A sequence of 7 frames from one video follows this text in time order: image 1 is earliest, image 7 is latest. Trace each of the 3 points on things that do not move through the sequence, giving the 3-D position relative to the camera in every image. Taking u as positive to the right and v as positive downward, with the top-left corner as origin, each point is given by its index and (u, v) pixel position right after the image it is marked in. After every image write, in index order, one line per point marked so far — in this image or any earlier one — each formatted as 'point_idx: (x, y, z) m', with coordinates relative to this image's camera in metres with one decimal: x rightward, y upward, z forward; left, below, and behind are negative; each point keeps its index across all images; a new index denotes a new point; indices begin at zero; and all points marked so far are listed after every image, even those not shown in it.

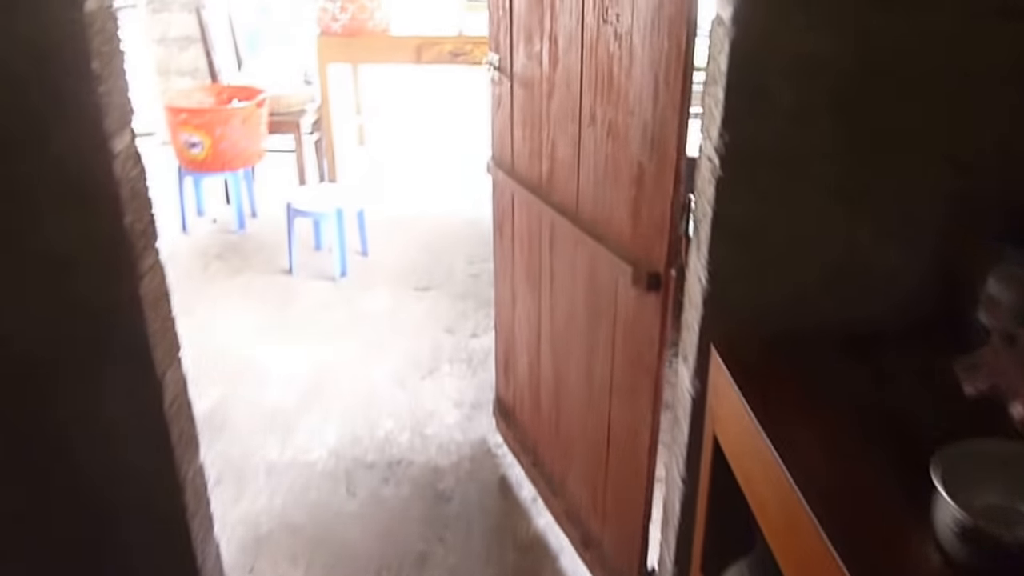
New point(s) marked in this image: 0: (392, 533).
0: (-0.3, -0.6, +2.0) m
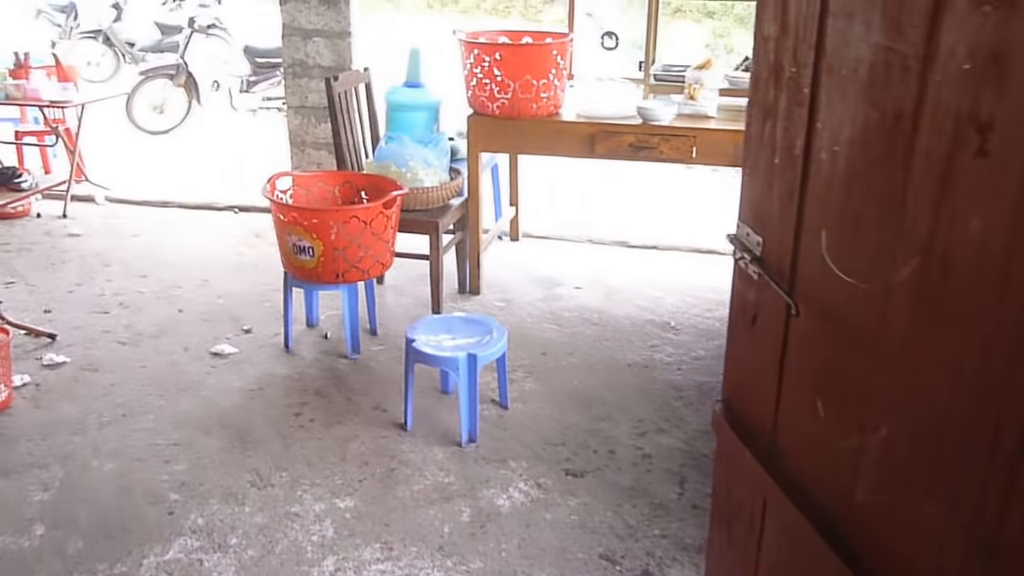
0: (0.0, -1.0, +1.1) m
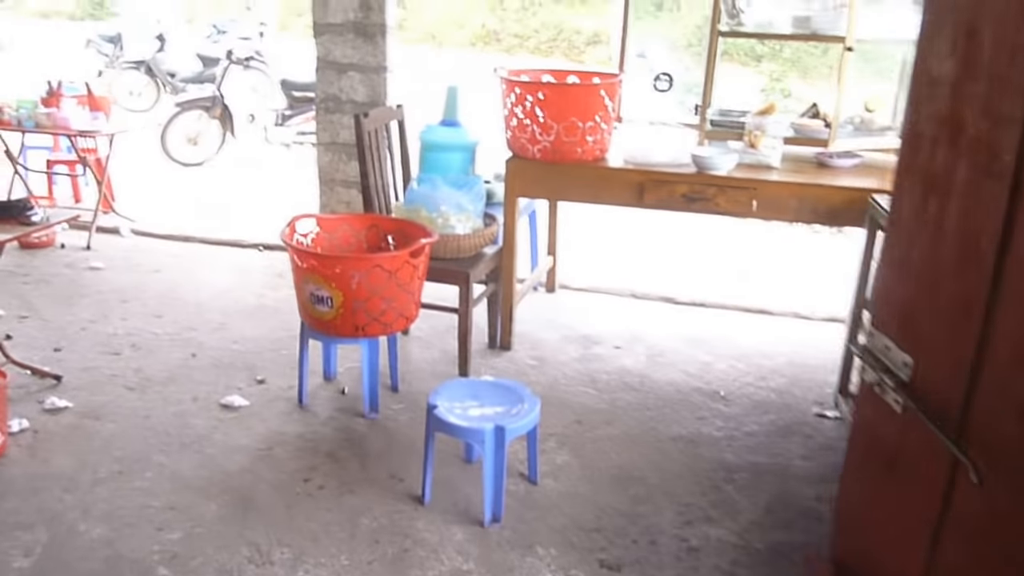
0: (0.0, -1.1, +0.9) m
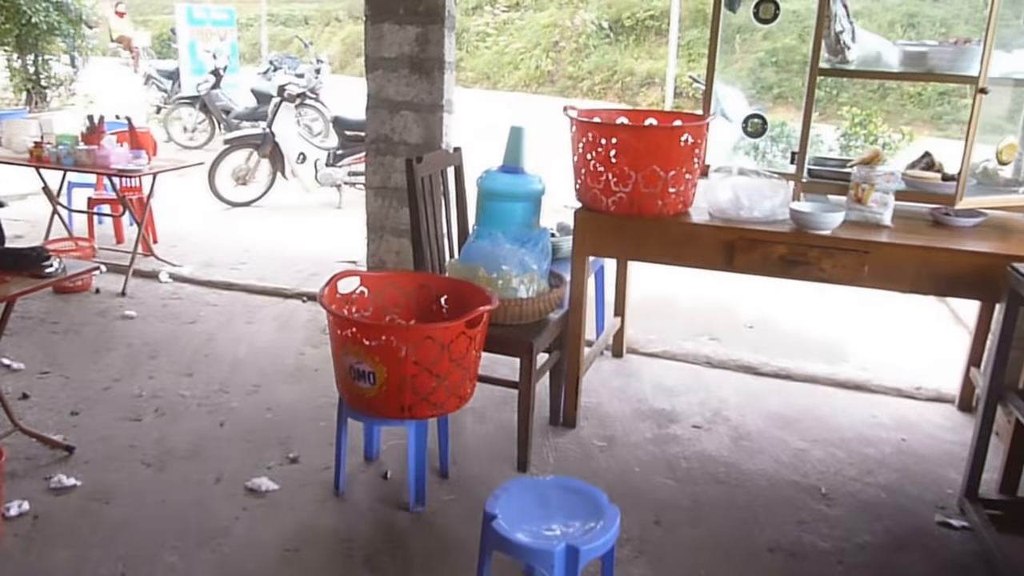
0: (0.0, -1.2, +0.4) m
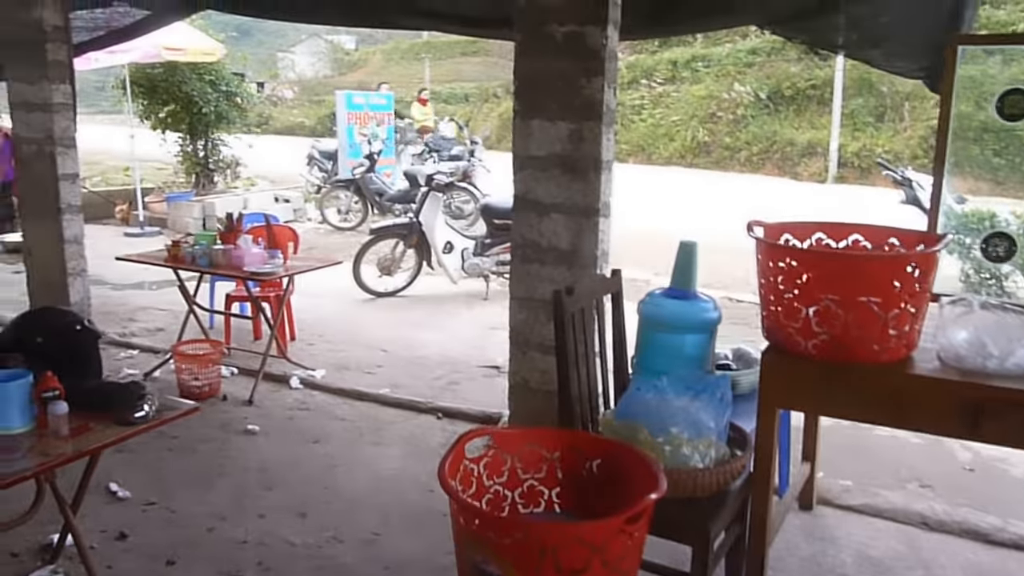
0: (0.0, -1.4, -0.2) m
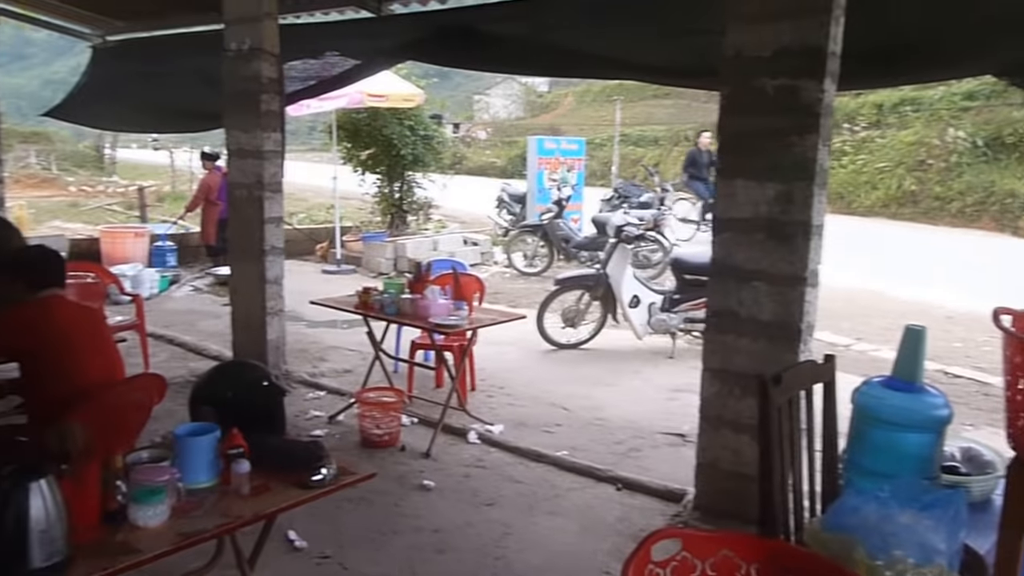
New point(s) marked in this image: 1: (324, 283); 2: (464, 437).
0: (-0.1, -1.4, -0.4) m
1: (-1.6, 0.0, +7.5) m
2: (-0.2, -0.7, +4.1) m
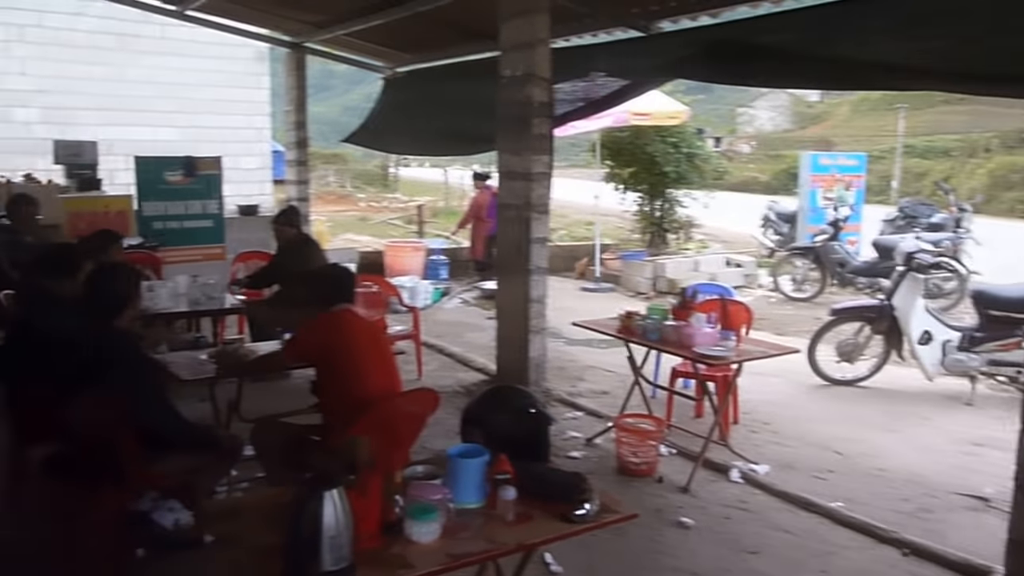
0: (-0.2, -1.5, -0.4) m
1: (+0.6, -0.1, +7.5) m
2: (+0.9, -0.8, +3.9) m
